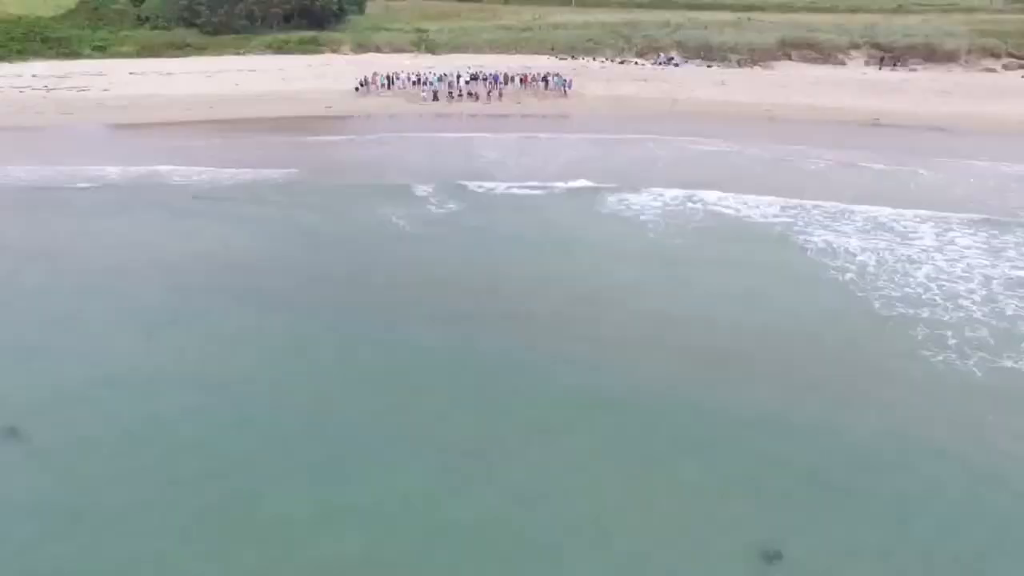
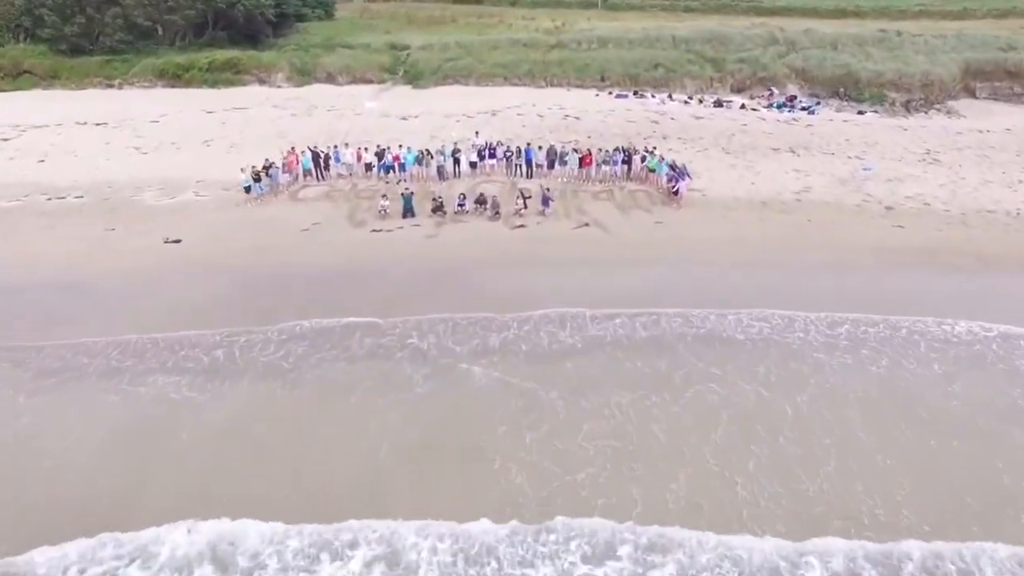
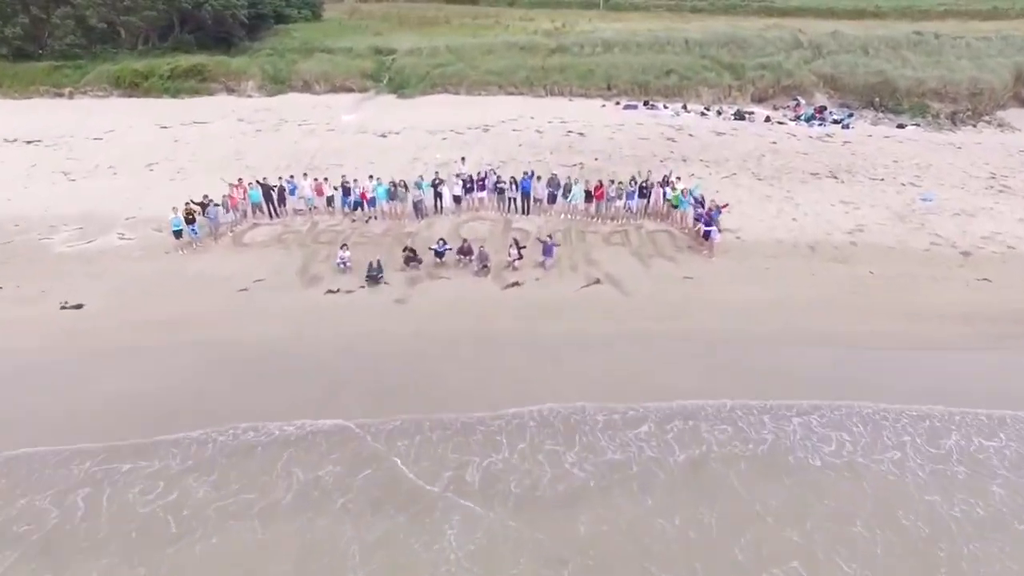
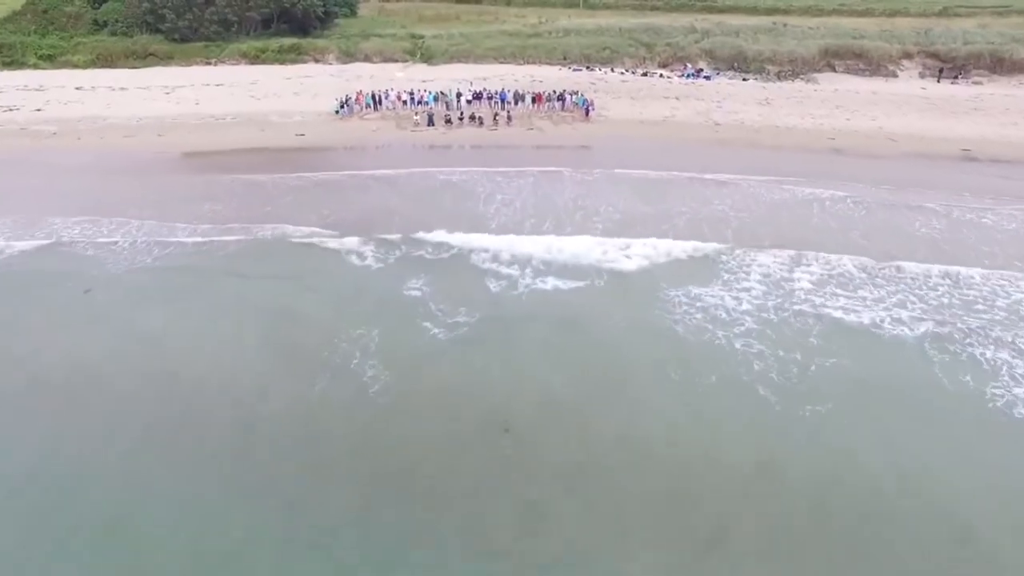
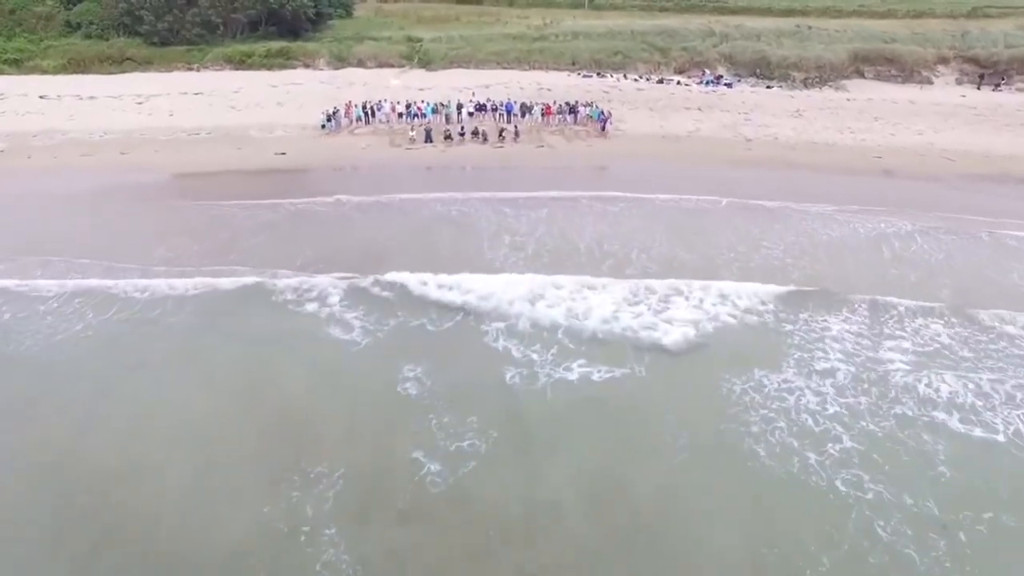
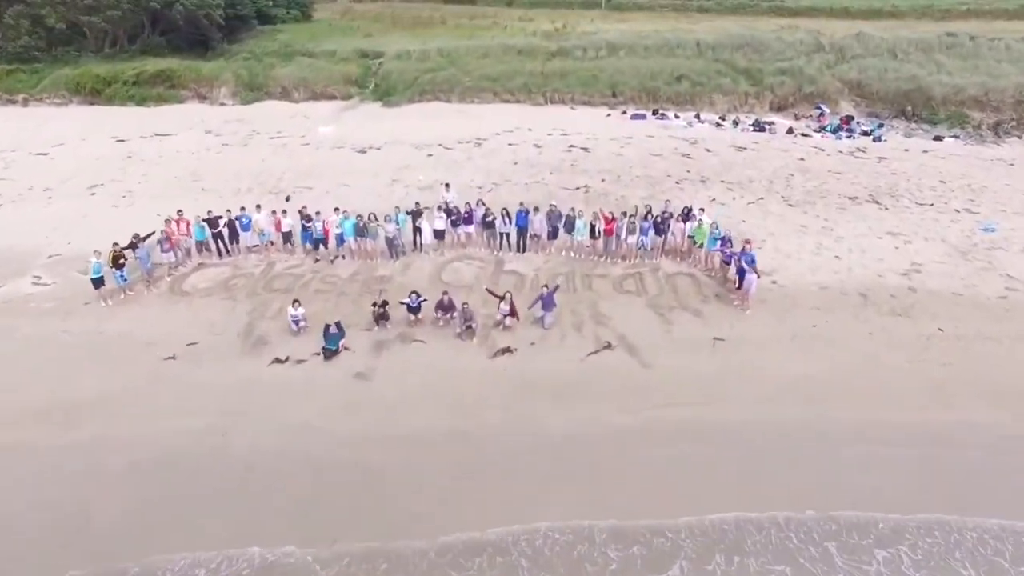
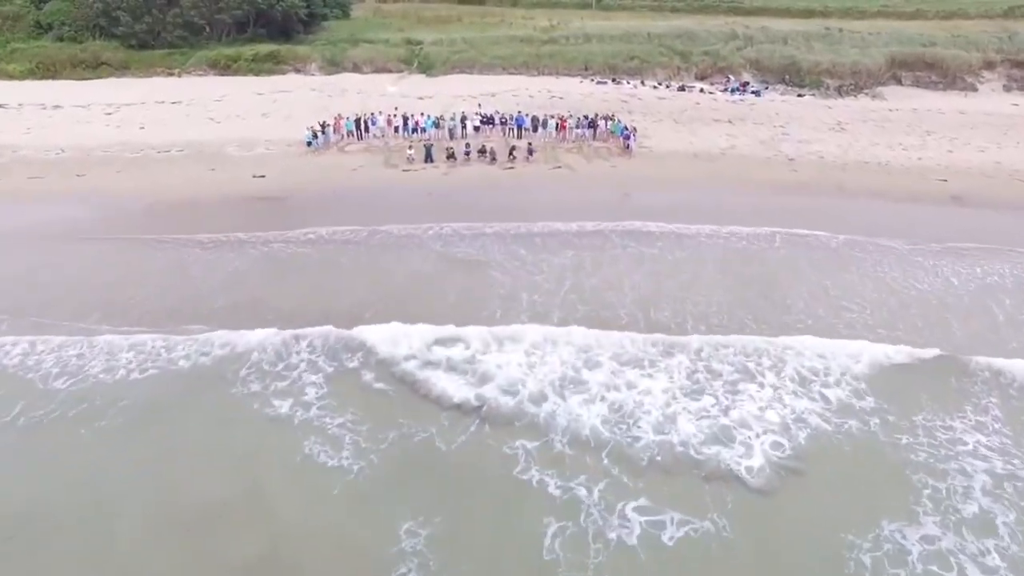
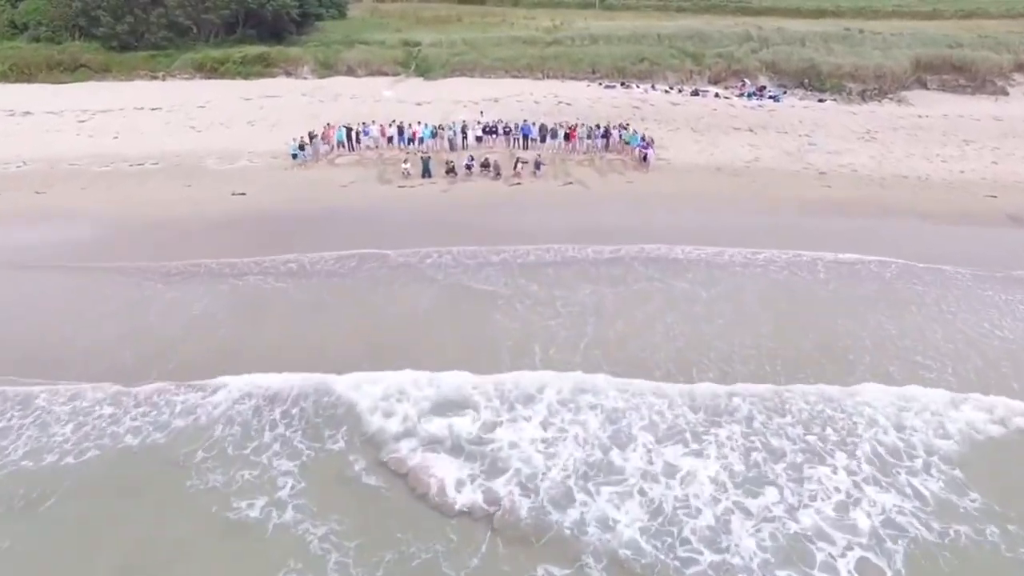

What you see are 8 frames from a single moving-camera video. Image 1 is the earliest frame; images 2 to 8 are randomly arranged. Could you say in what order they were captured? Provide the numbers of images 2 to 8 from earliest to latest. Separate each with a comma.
4, 5, 7, 8, 2, 3, 6
